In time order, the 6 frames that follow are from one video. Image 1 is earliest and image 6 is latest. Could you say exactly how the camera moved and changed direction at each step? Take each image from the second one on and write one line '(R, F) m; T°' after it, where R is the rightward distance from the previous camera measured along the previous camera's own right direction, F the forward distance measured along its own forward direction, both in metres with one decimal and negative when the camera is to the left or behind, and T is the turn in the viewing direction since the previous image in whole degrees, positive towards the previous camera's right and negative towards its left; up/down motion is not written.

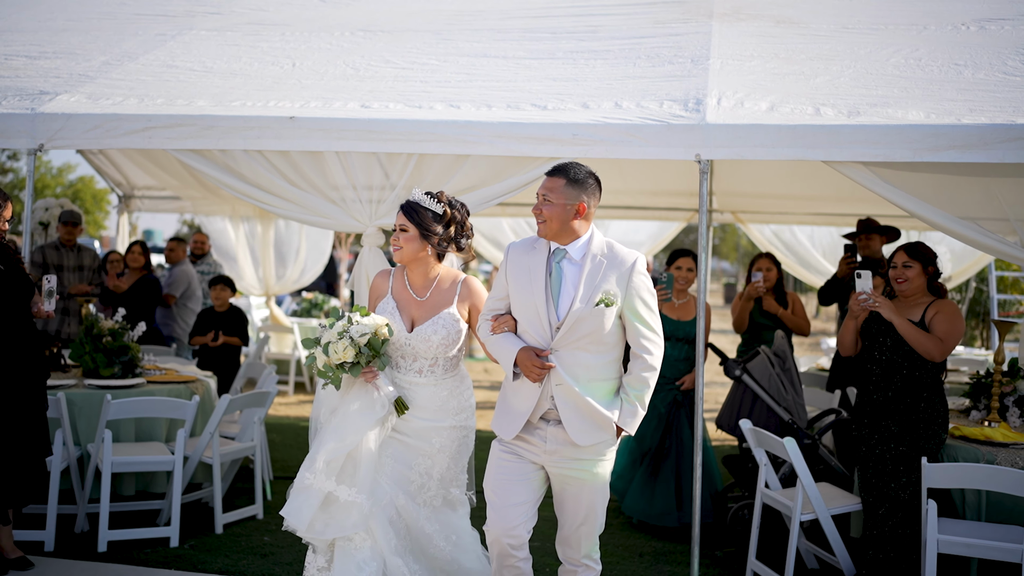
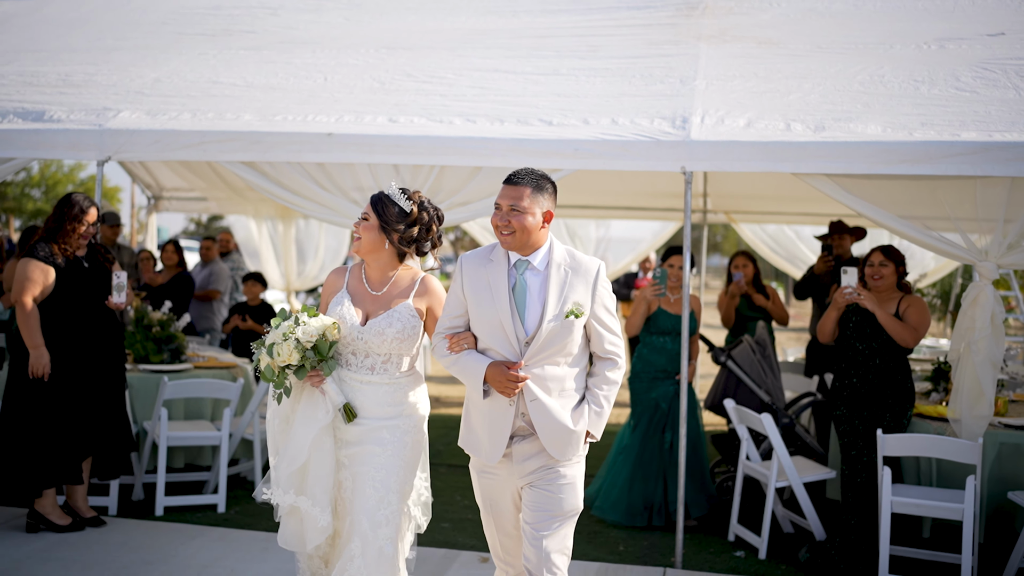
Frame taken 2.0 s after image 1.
(0.0, -0.6) m; 0°
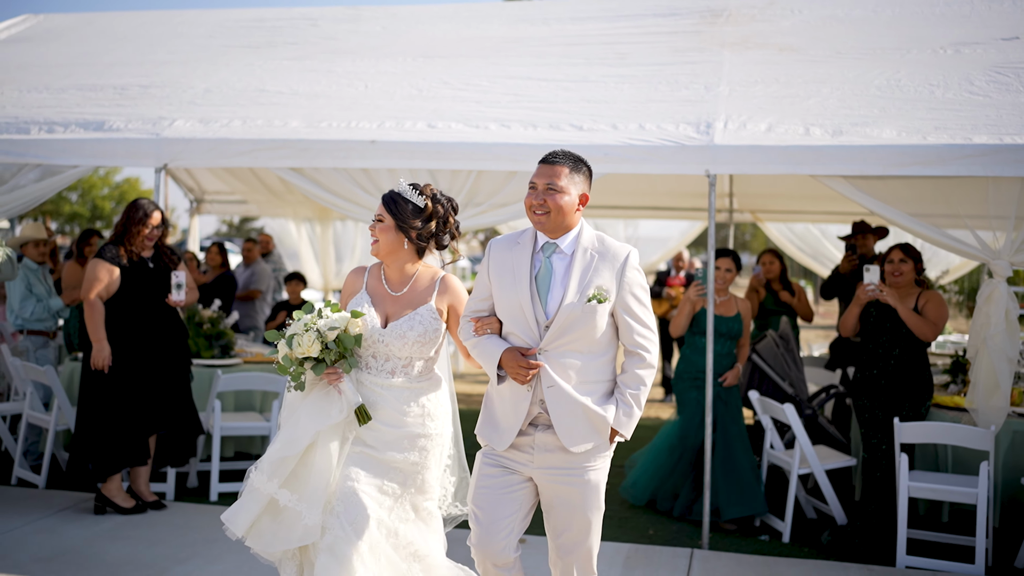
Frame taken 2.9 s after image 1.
(0.0, -0.3) m; -2°
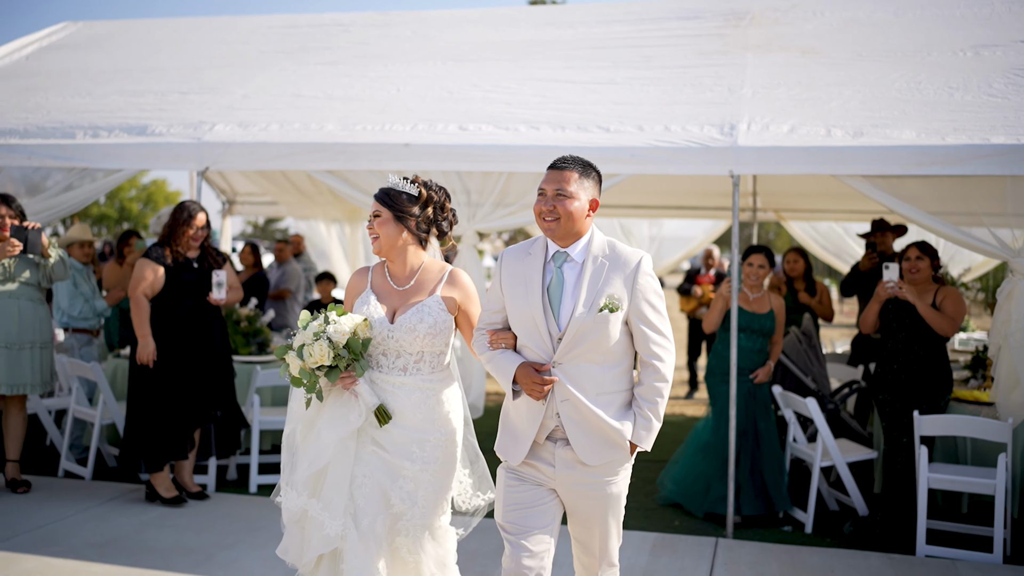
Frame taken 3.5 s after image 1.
(0.0, -0.2) m; -1°
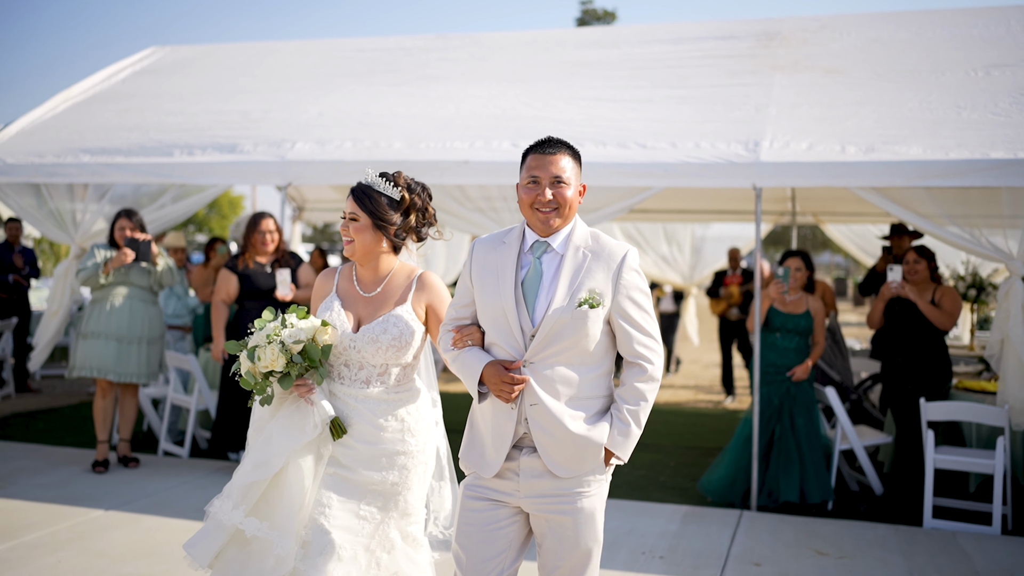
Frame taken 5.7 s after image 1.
(0.0, -0.6) m; -4°
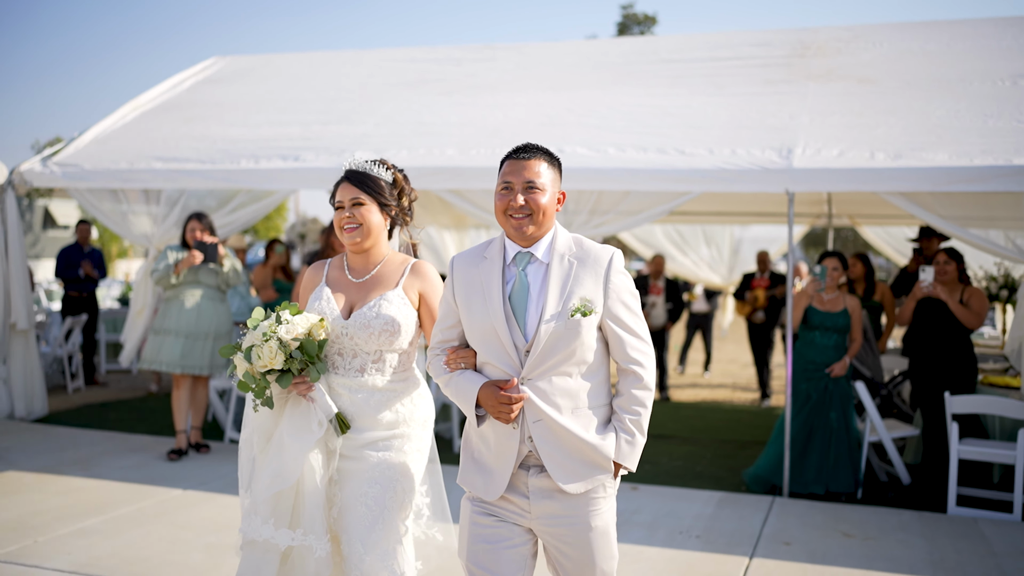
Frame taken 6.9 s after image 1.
(-0.1, -0.4) m; -3°
